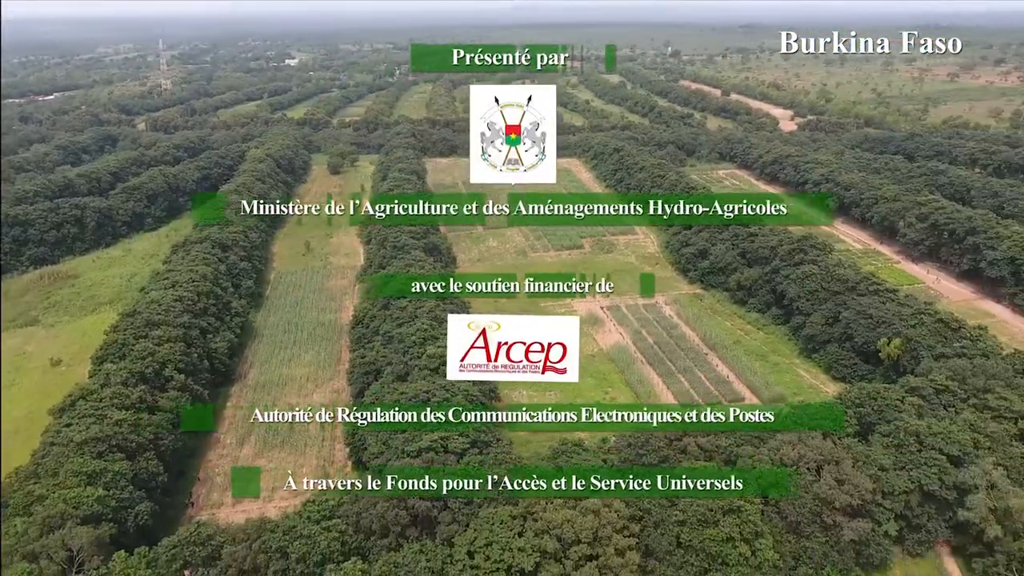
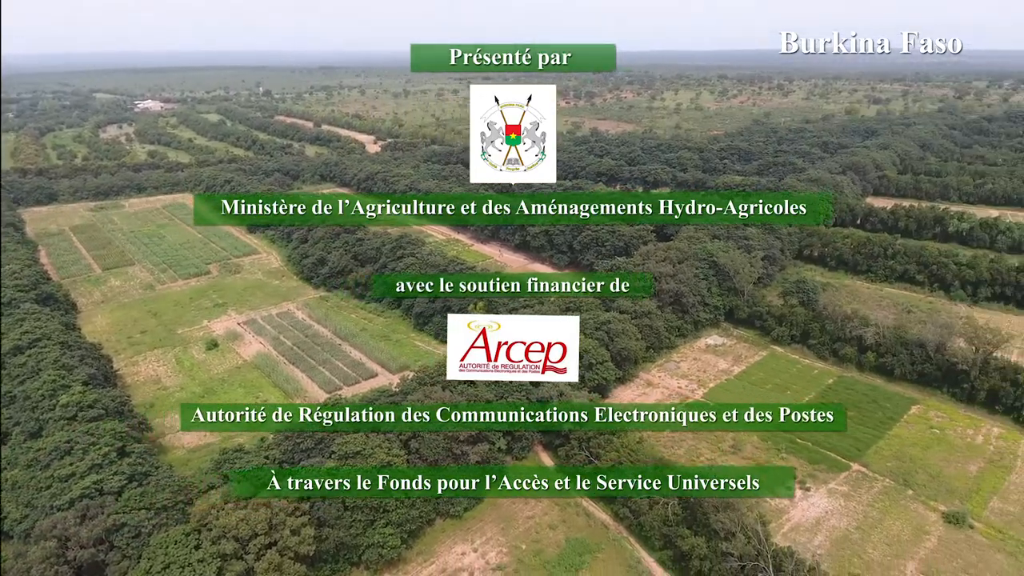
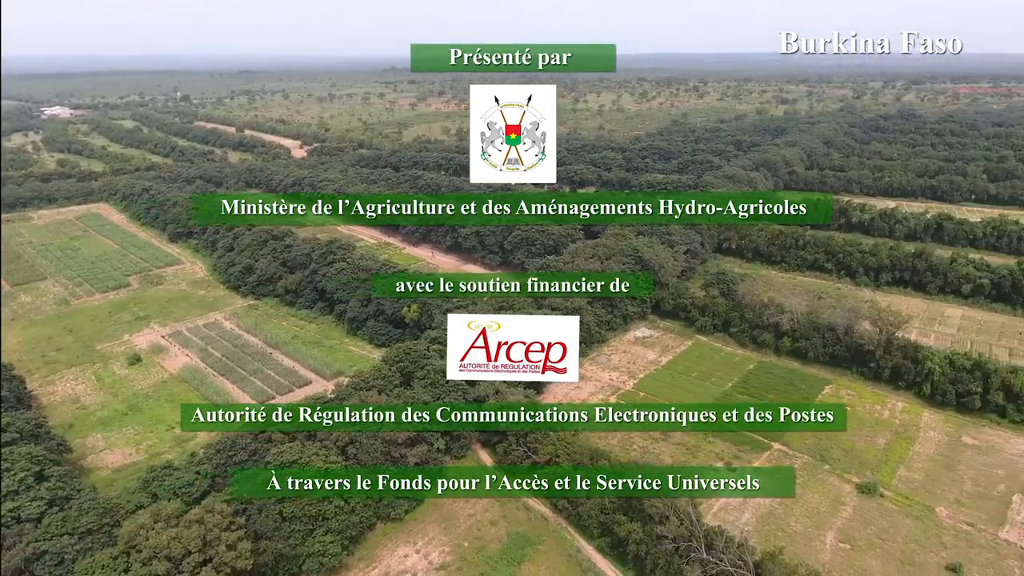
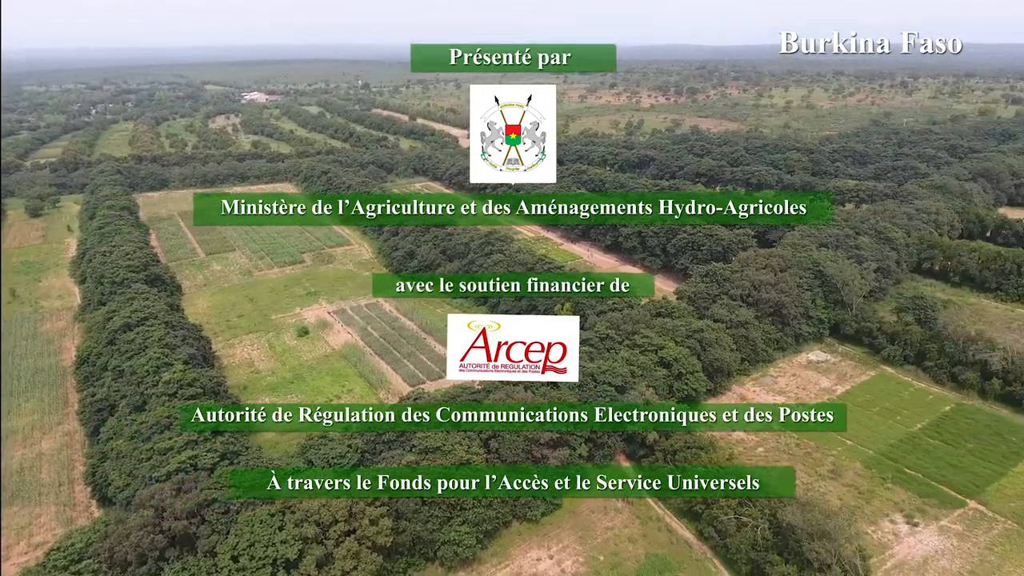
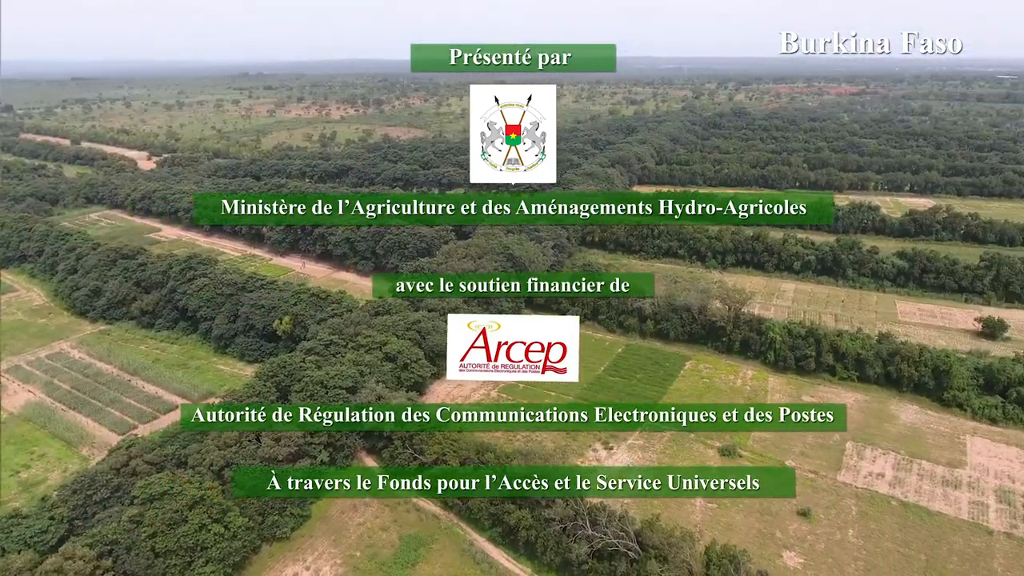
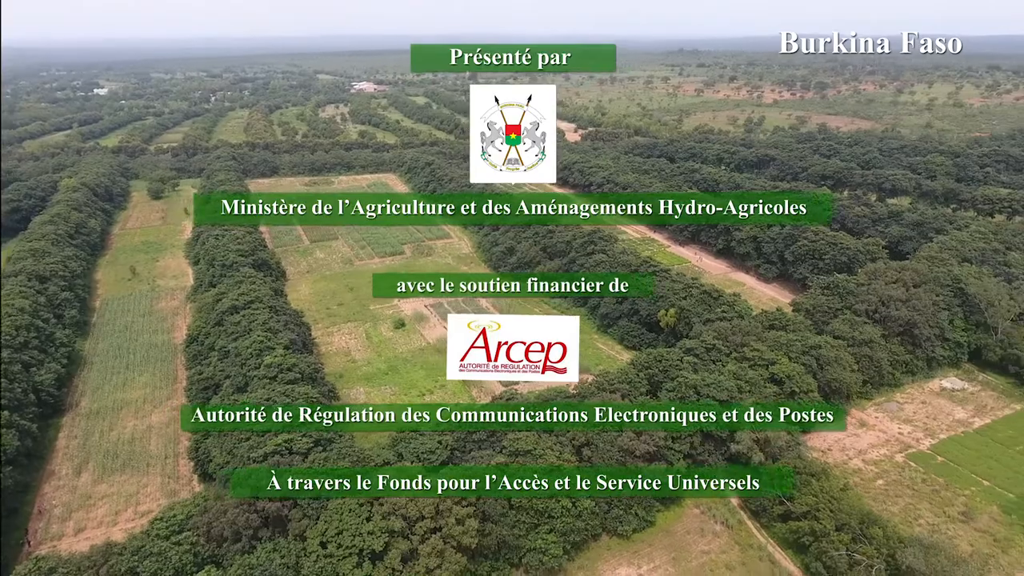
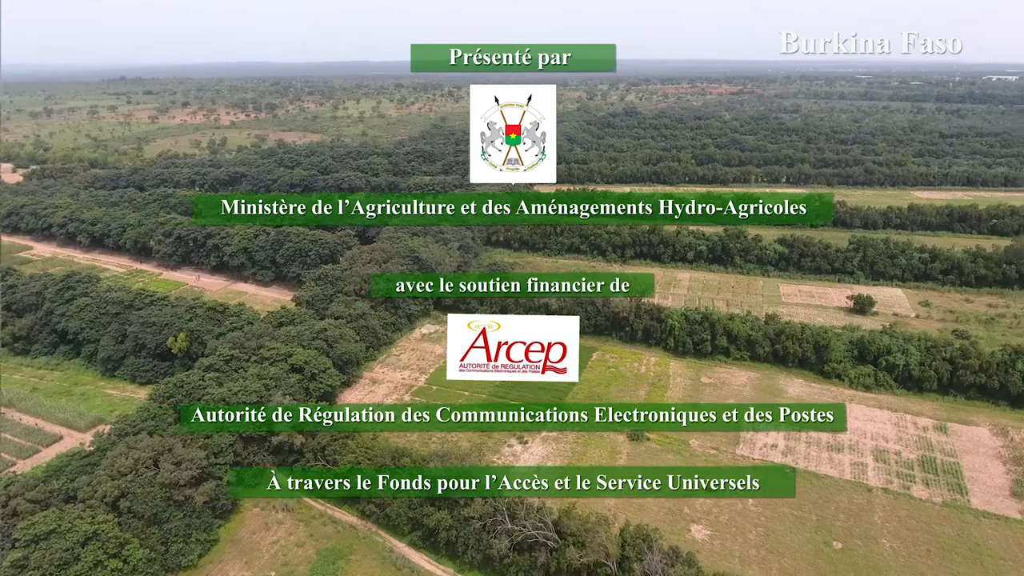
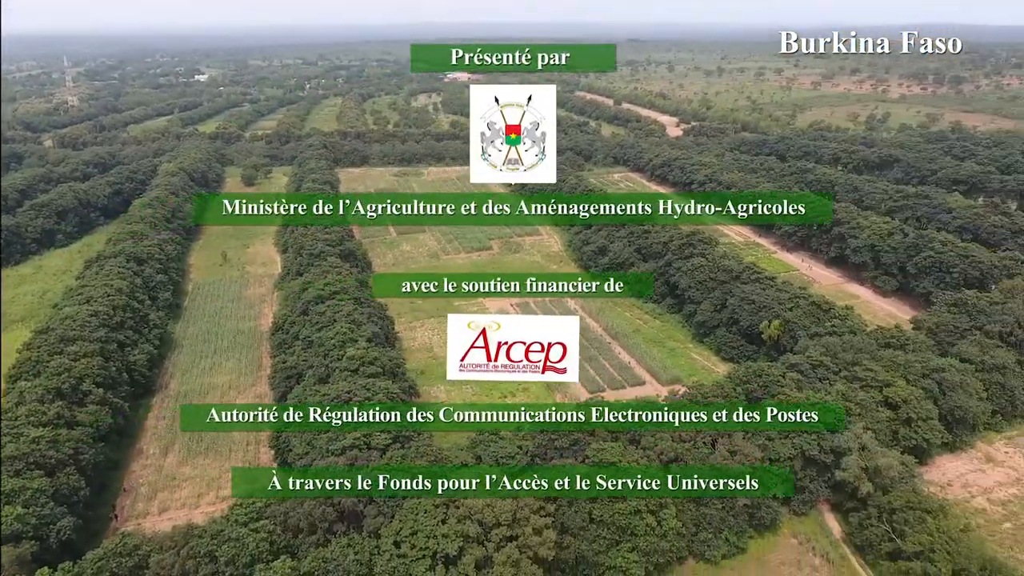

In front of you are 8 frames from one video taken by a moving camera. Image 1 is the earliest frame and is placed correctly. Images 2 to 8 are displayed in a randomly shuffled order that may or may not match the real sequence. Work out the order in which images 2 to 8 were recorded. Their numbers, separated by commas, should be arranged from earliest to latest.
8, 6, 4, 2, 3, 5, 7
